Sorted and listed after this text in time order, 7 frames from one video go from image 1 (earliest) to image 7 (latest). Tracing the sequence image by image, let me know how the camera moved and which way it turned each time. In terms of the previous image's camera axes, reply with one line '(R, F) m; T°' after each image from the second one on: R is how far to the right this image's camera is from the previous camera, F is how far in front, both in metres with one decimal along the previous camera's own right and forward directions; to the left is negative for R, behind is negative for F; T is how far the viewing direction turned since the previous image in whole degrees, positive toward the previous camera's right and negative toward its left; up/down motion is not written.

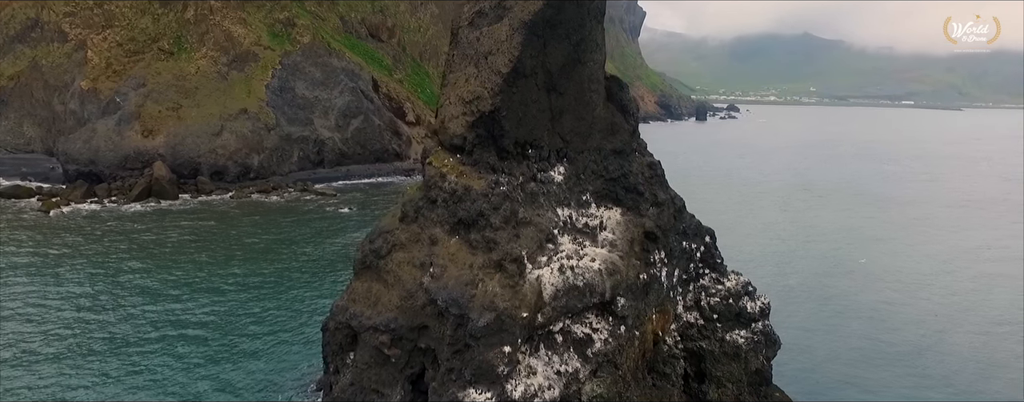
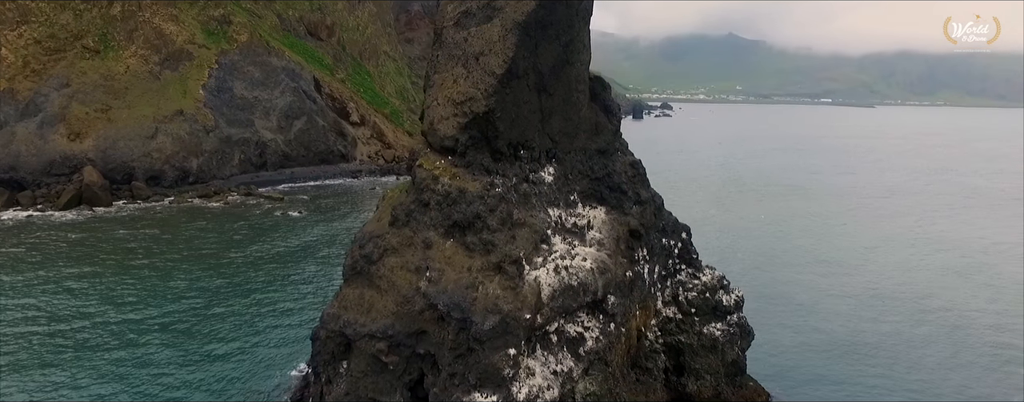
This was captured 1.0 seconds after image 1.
(-1.4, +0.1) m; +6°
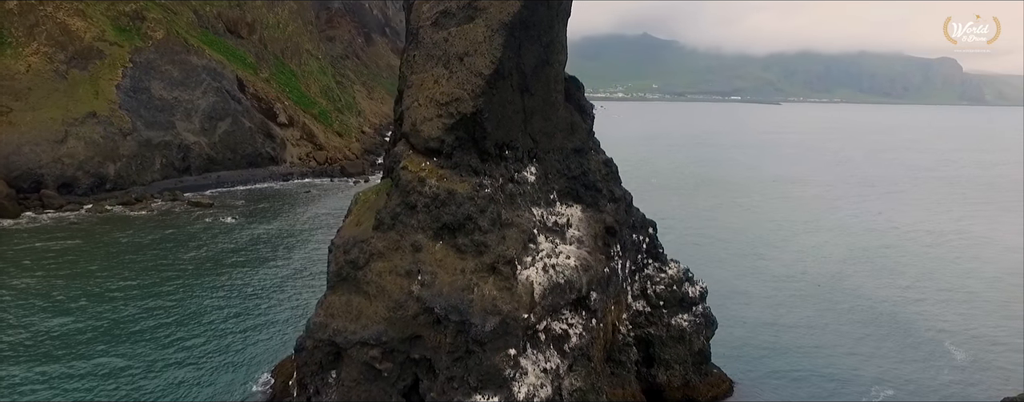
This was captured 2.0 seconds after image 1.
(-1.6, +0.1) m; +7°
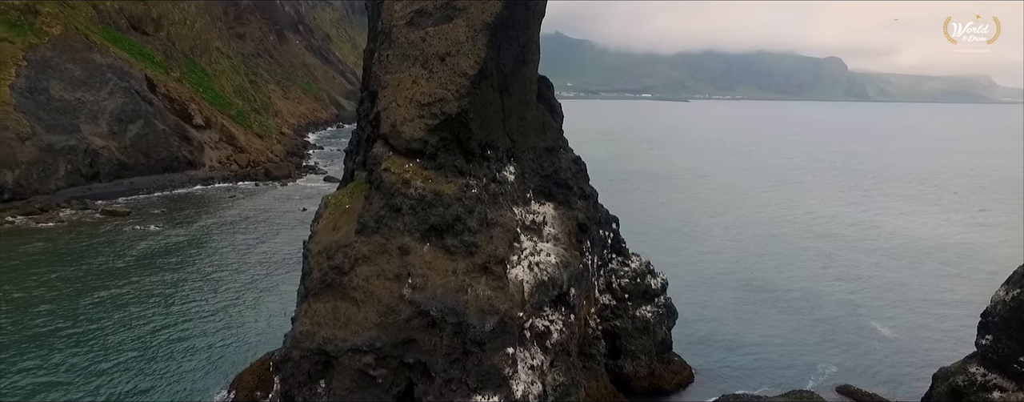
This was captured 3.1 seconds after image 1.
(-1.6, 0.0) m; +7°
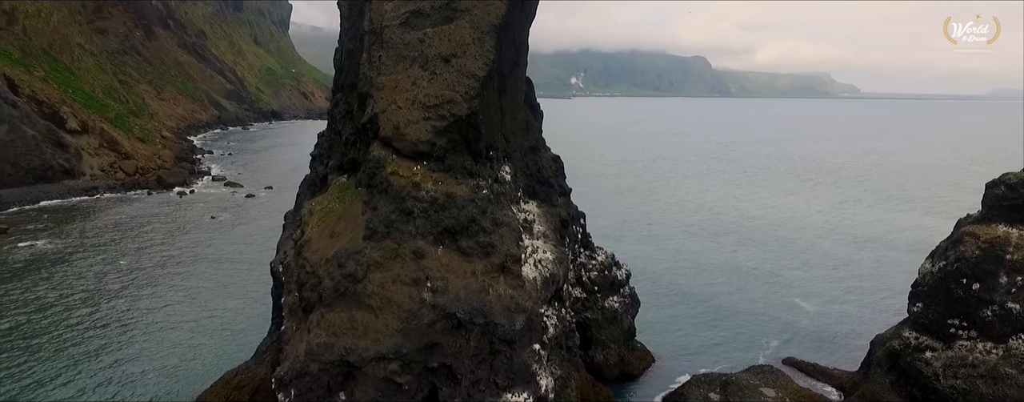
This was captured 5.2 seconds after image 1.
(-2.9, 0.0) m; +10°
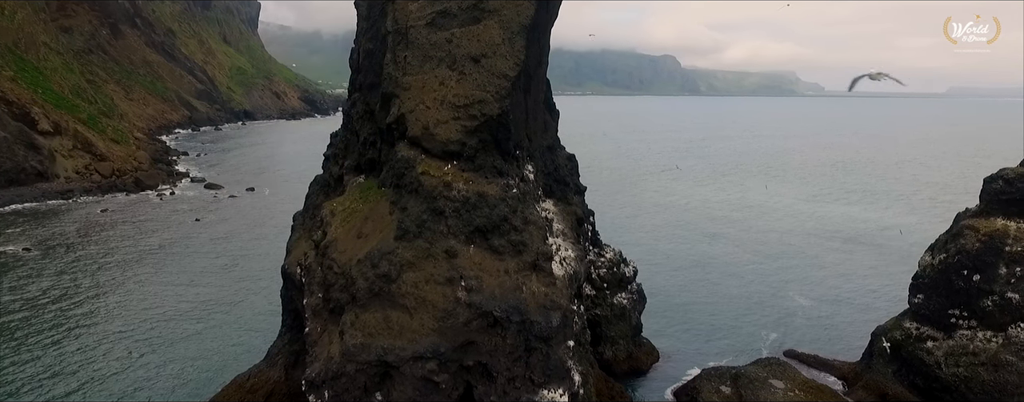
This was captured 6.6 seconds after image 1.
(-1.4, -0.1) m; +2°
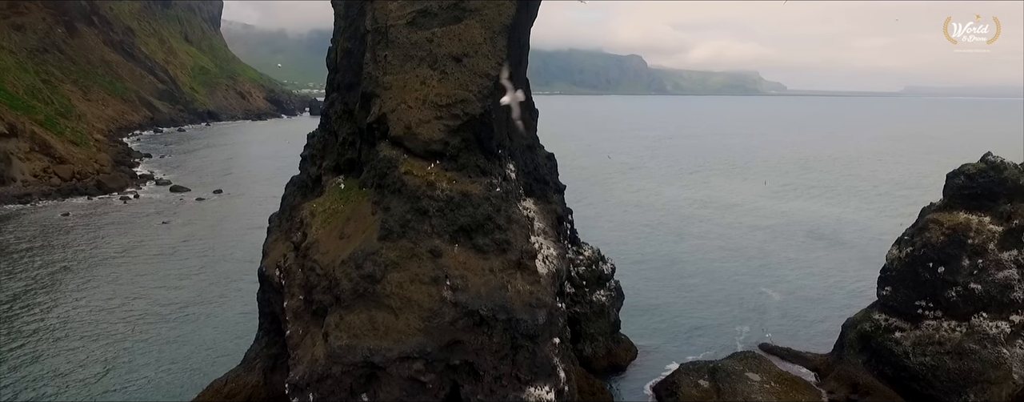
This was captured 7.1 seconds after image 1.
(-0.3, 0.0) m; +3°
